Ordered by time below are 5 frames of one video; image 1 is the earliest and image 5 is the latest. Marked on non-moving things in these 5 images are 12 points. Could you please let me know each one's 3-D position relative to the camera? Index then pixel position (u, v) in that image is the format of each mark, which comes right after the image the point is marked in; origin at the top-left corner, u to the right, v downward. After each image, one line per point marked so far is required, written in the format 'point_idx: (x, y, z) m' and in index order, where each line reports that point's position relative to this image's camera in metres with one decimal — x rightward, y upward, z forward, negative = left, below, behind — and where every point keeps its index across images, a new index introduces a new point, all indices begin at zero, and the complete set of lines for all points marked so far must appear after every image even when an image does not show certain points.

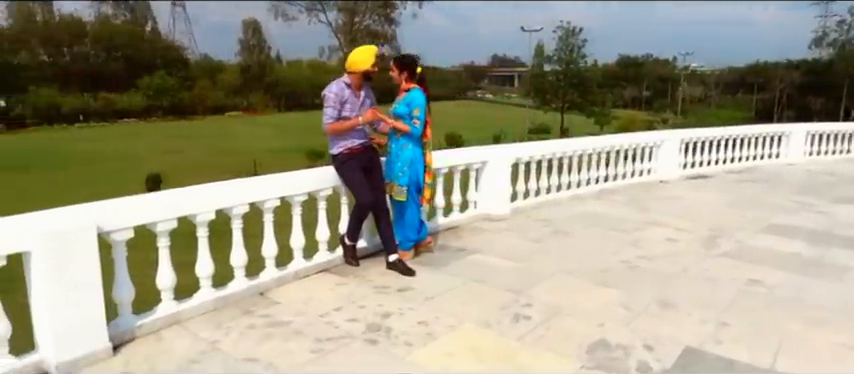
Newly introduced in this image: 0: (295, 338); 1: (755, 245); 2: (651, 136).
0: (-0.8, -0.9, +3.3) m
1: (+3.5, -0.6, +5.6) m
2: (+3.9, +0.9, +9.2) m
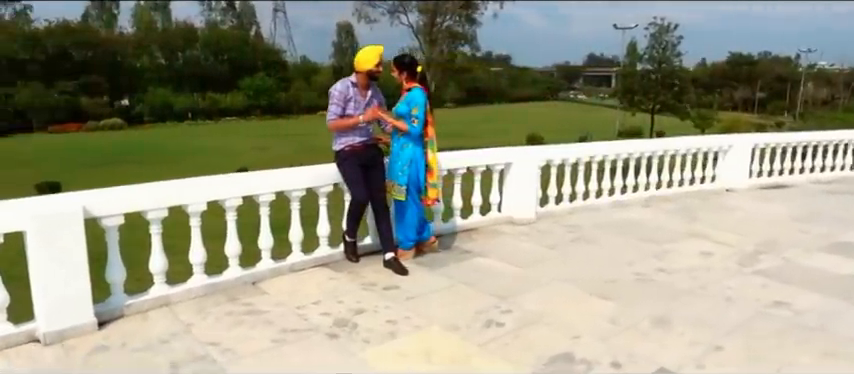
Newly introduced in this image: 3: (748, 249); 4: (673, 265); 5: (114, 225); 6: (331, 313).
0: (-1.1, -0.9, +3.4) m
1: (+3.6, -0.7, +5.0) m
2: (+4.7, +0.7, +8.5) m
3: (+3.3, -0.6, +5.4) m
4: (+2.2, -0.7, +4.8) m
5: (-2.0, -0.2, +3.4) m
6: (-0.7, -0.9, +3.6) m
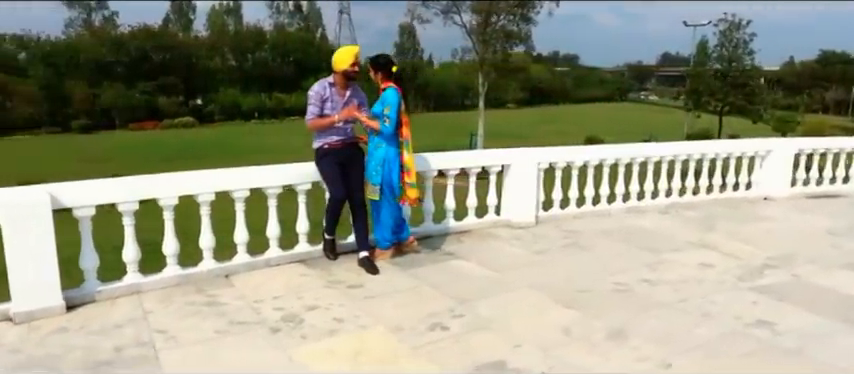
0: (-1.4, -0.9, +3.5) m
1: (+3.4, -0.8, +4.6) m
2: (+4.9, +0.6, +7.9) m
3: (+3.1, -0.7, +5.0) m
4: (+2.0, -0.8, +4.5) m
5: (-2.4, -0.2, +3.7) m
6: (-1.0, -0.9, +3.7) m
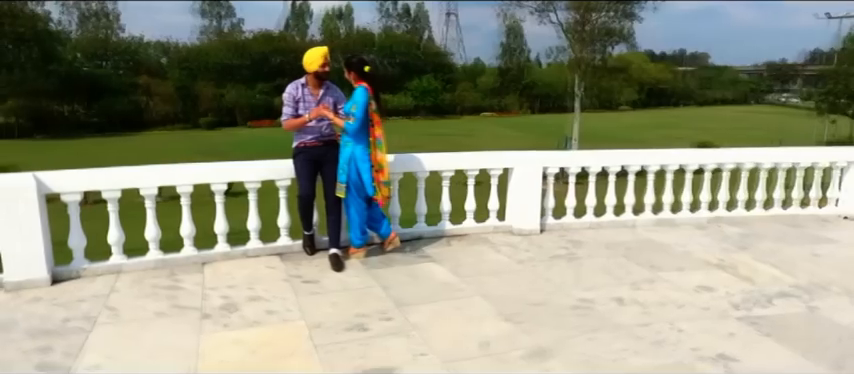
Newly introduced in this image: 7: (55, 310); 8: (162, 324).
0: (-1.9, -0.8, +3.8) m
1: (+3.0, -1.0, +3.9) m
2: (+5.2, +0.4, +6.8) m
3: (+2.8, -0.8, +4.3) m
4: (+1.7, -0.8, +4.1) m
5: (-2.8, -0.1, +4.2) m
6: (-1.5, -0.8, +3.9) m
7: (-2.6, -0.8, +3.6) m
8: (-1.8, -0.9, +3.5) m
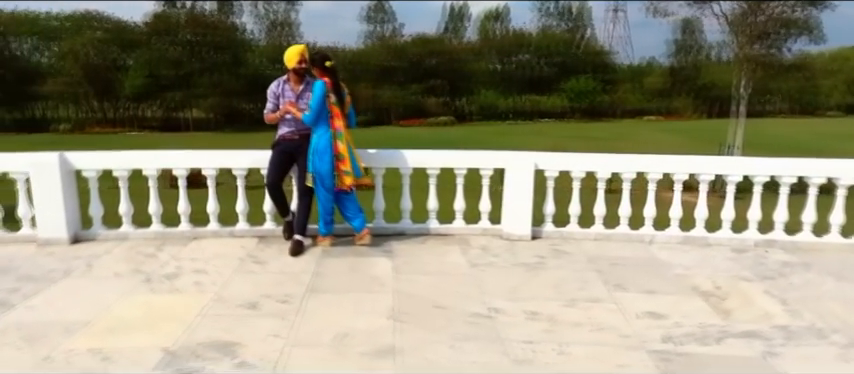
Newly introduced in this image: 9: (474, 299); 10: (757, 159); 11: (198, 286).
0: (-2.5, -0.7, +4.5) m
1: (+2.2, -1.1, +3.1) m
2: (+5.2, +0.1, +5.2) m
3: (+2.1, -1.0, +3.6) m
4: (+1.0, -0.9, +3.7) m
5: (-3.2, +0.1, +5.1) m
6: (-2.1, -0.7, +4.4) m
7: (-3.2, -0.6, +4.5) m
8: (-2.5, -0.8, +4.1) m
9: (+0.4, -0.8, +3.9) m
10: (+3.5, +0.3, +5.6) m
11: (-1.7, -0.8, +4.1) m
